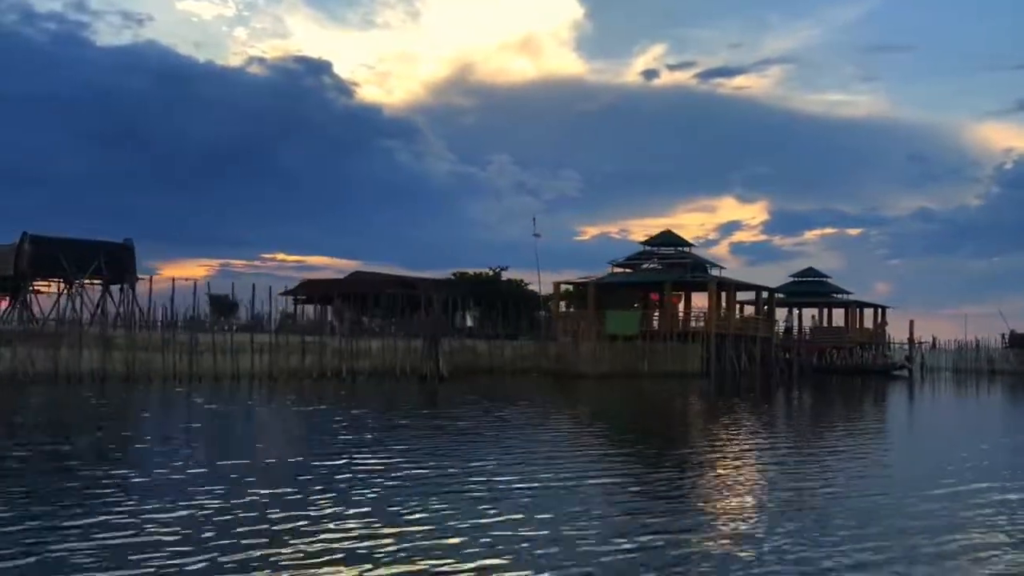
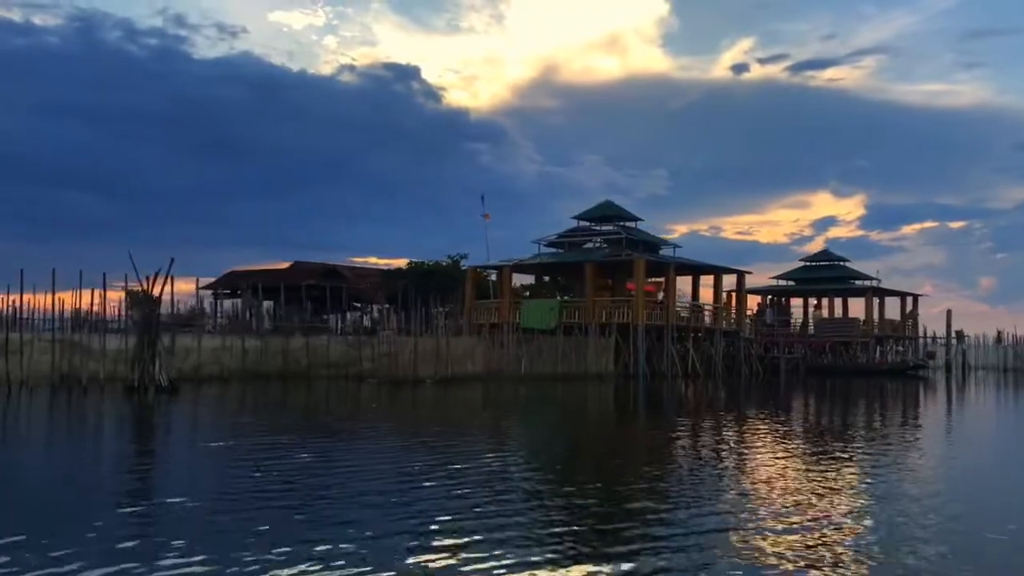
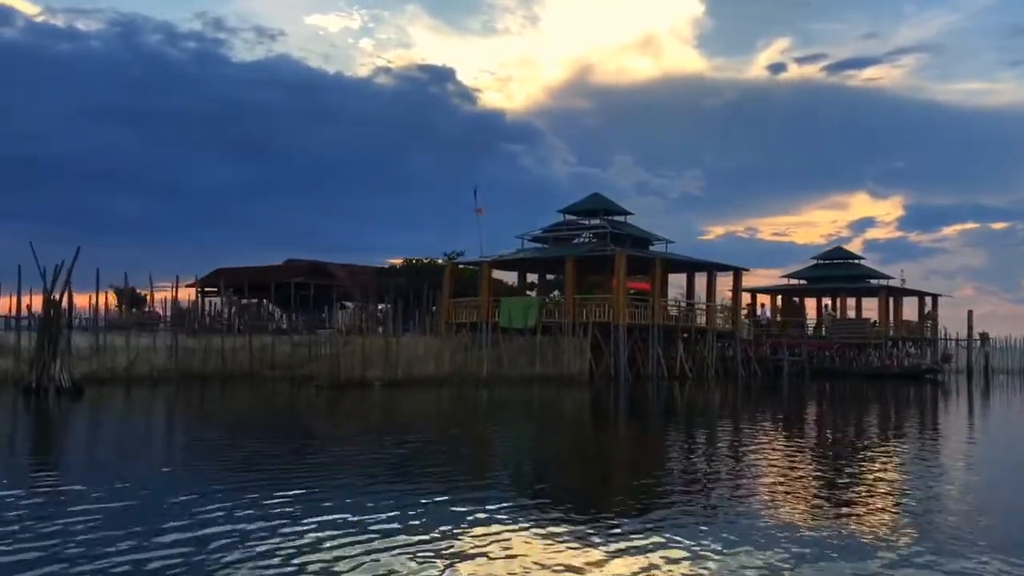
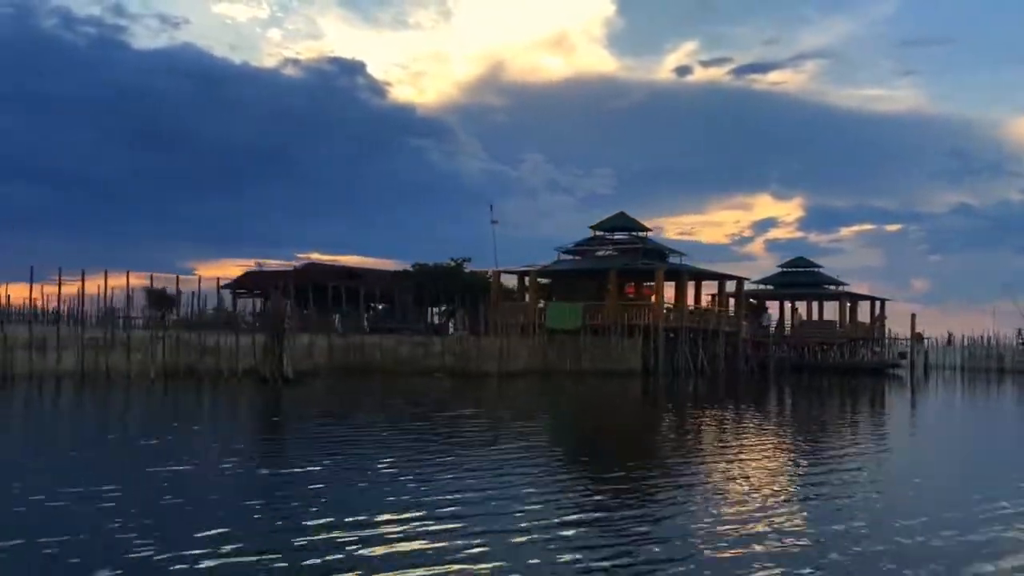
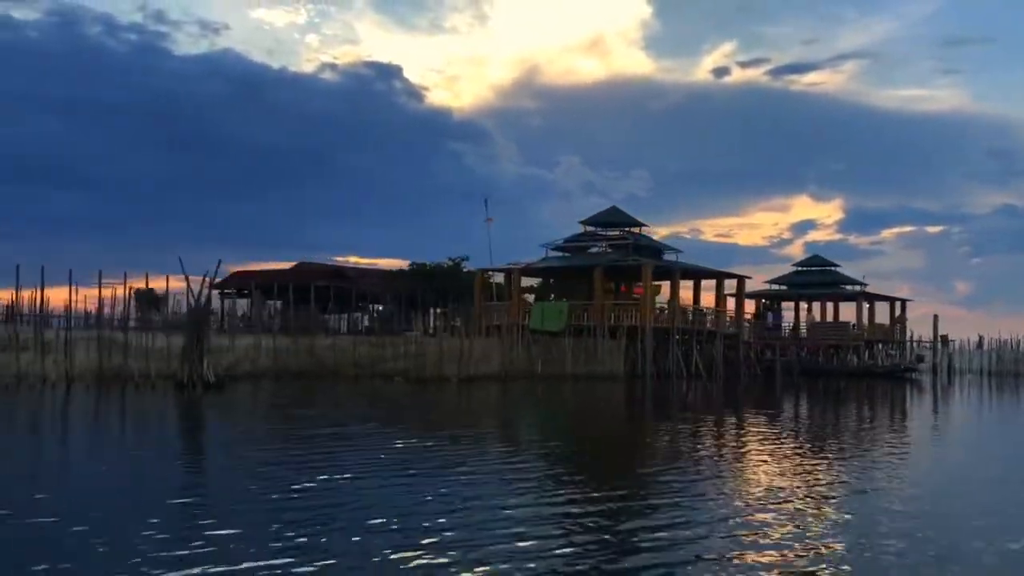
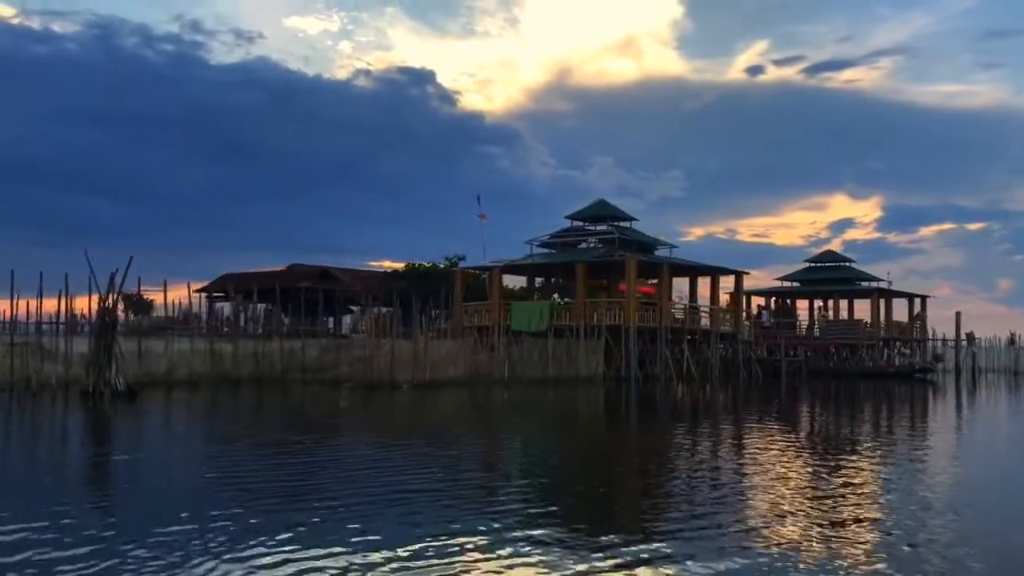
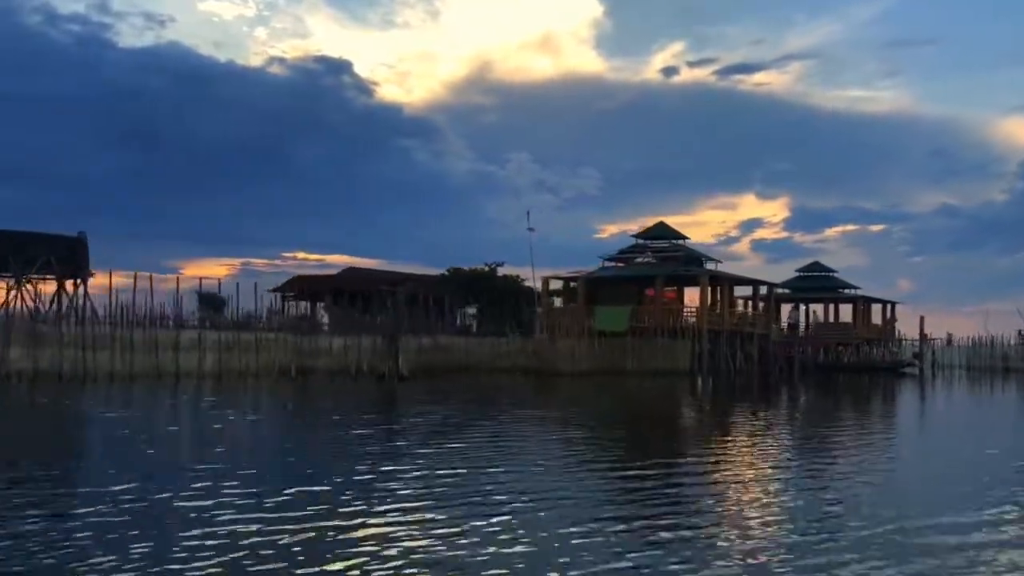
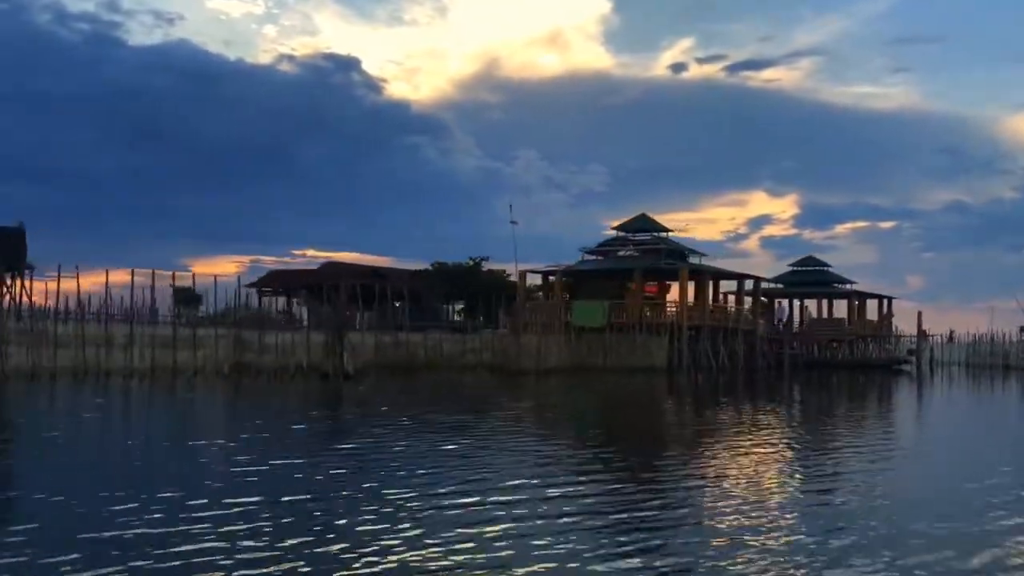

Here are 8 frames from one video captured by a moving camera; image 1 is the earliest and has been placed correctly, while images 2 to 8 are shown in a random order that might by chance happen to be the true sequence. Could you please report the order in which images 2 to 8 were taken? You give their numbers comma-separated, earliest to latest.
7, 8, 4, 5, 2, 6, 3
